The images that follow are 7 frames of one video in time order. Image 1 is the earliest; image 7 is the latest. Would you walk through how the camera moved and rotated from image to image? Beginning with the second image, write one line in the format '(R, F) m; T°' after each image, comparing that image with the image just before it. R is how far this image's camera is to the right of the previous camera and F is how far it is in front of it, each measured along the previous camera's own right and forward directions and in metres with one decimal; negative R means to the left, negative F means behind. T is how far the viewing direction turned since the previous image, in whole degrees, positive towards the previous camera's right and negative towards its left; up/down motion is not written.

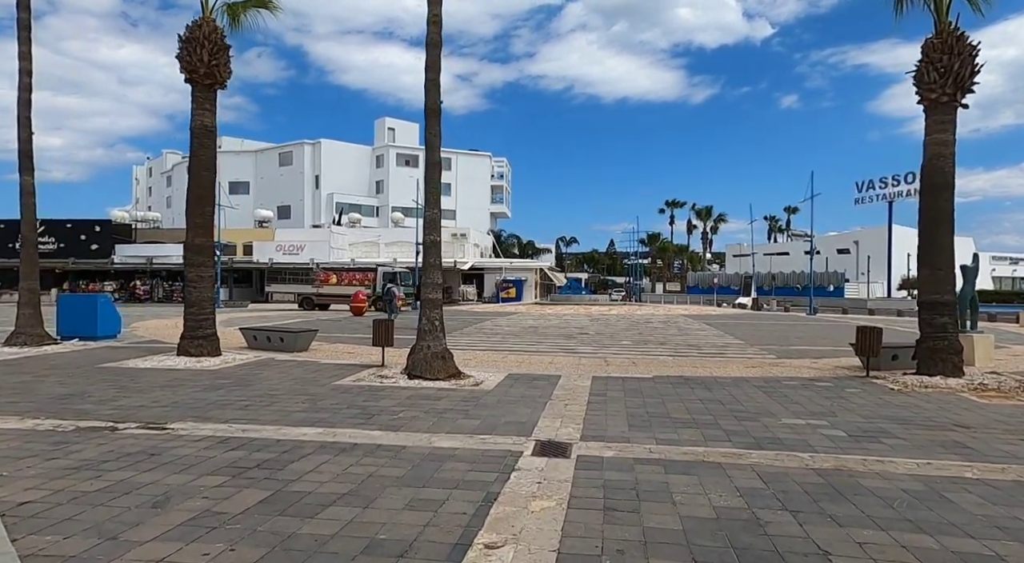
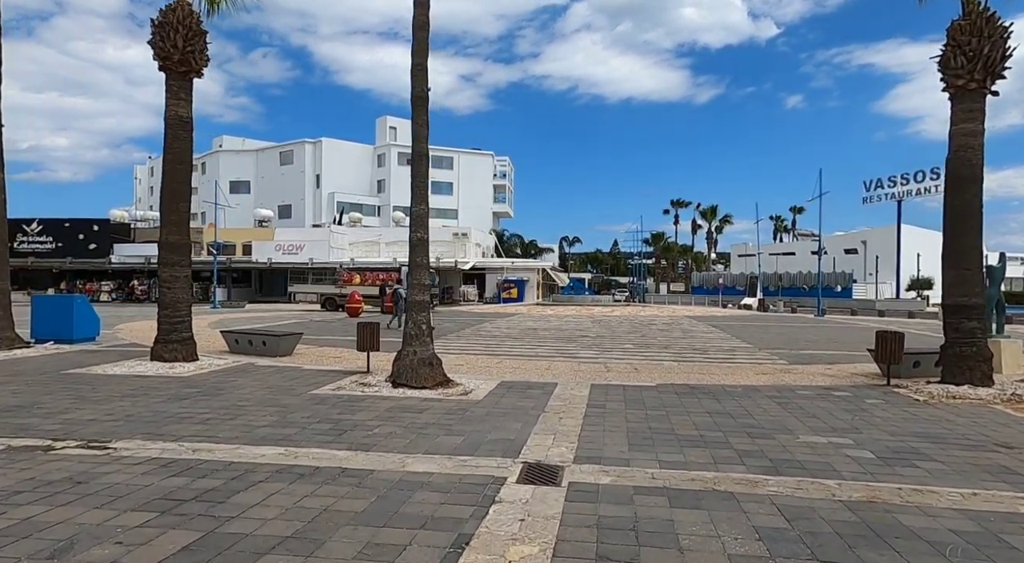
(+0.2, +0.8) m; 0°
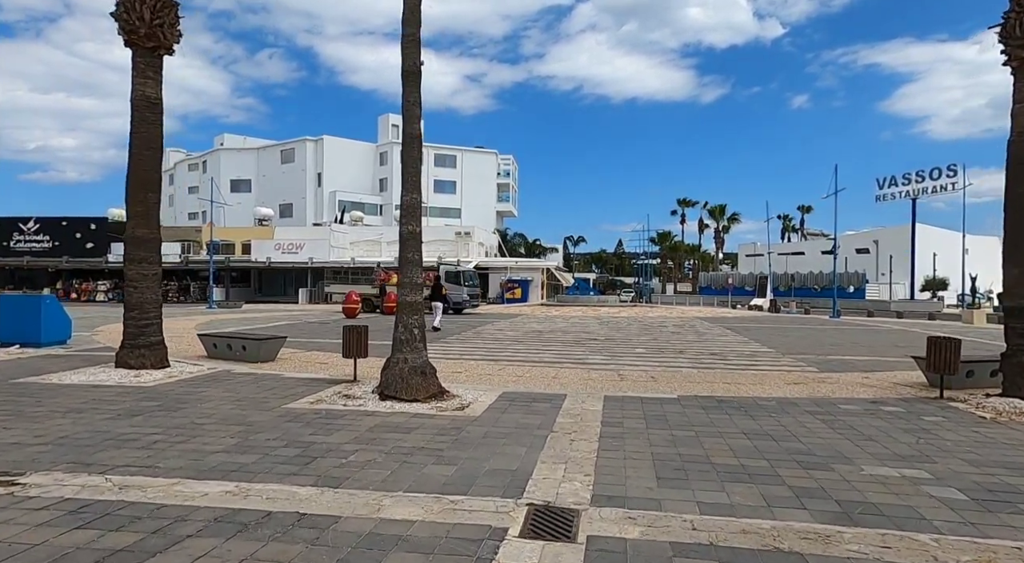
(0.0, +1.2) m; 0°
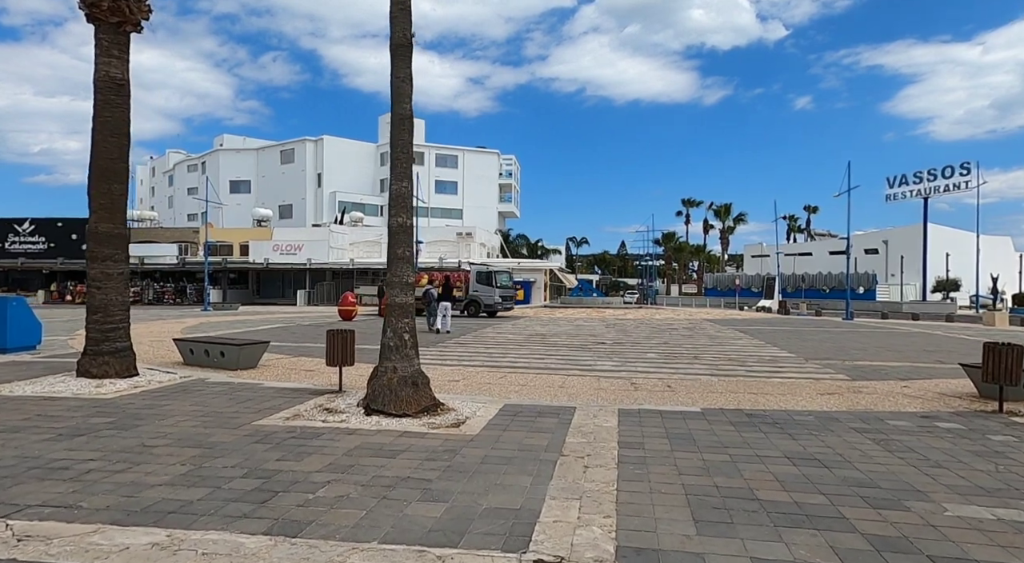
(0.0, +1.1) m; 0°
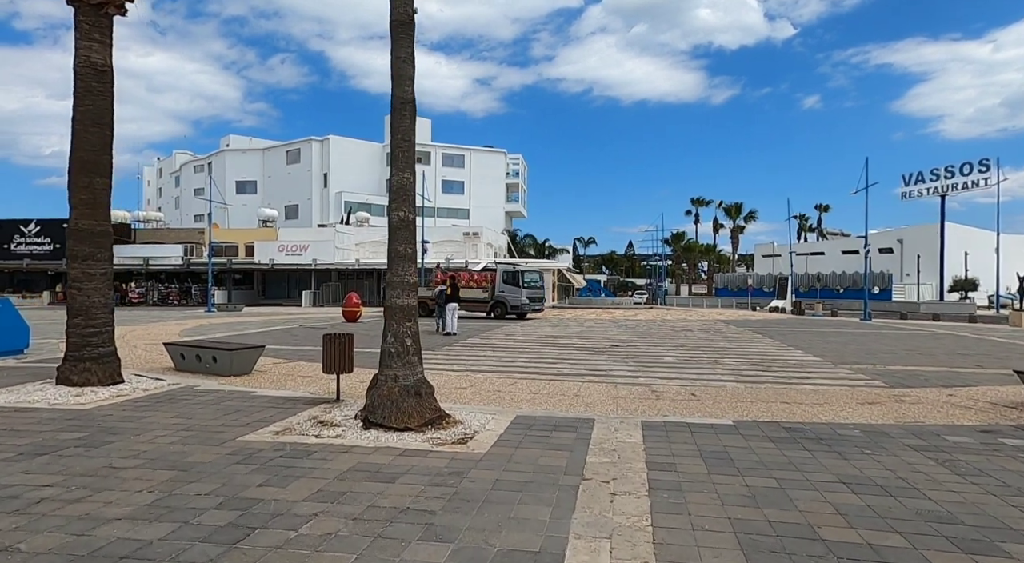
(-0.1, +0.8) m; -1°
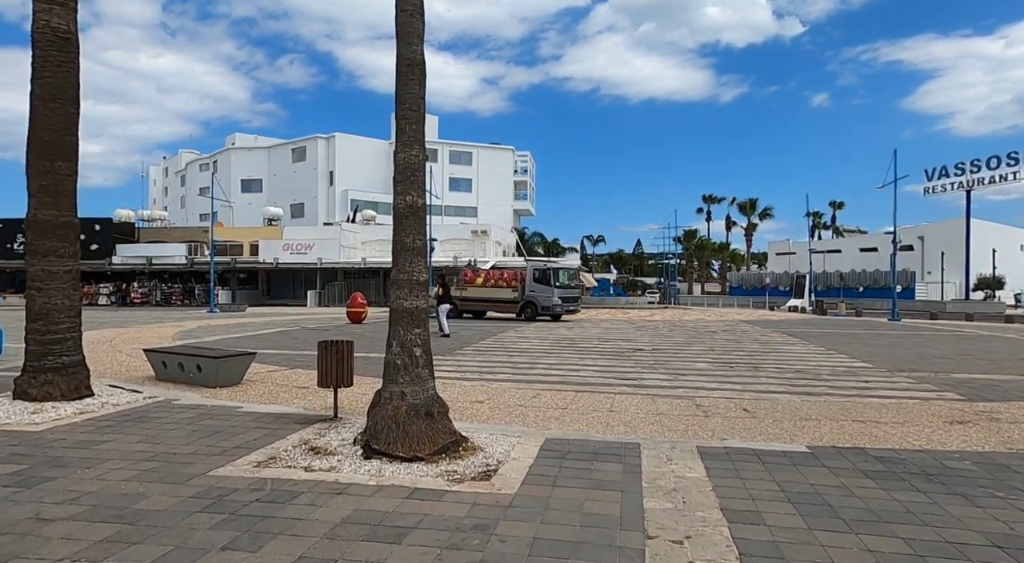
(-0.2, +1.3) m; -1°
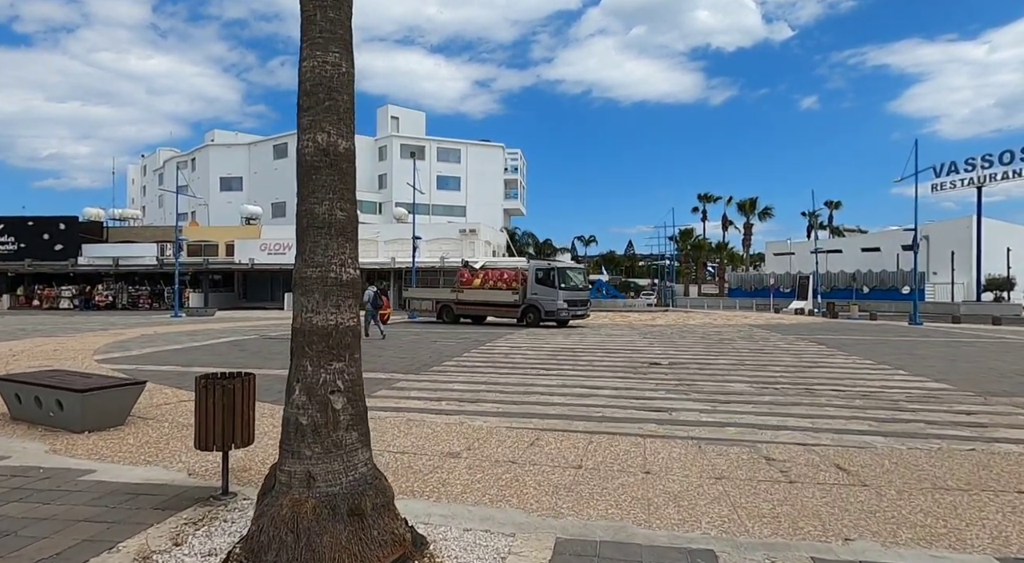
(0.0, +2.8) m; +1°
